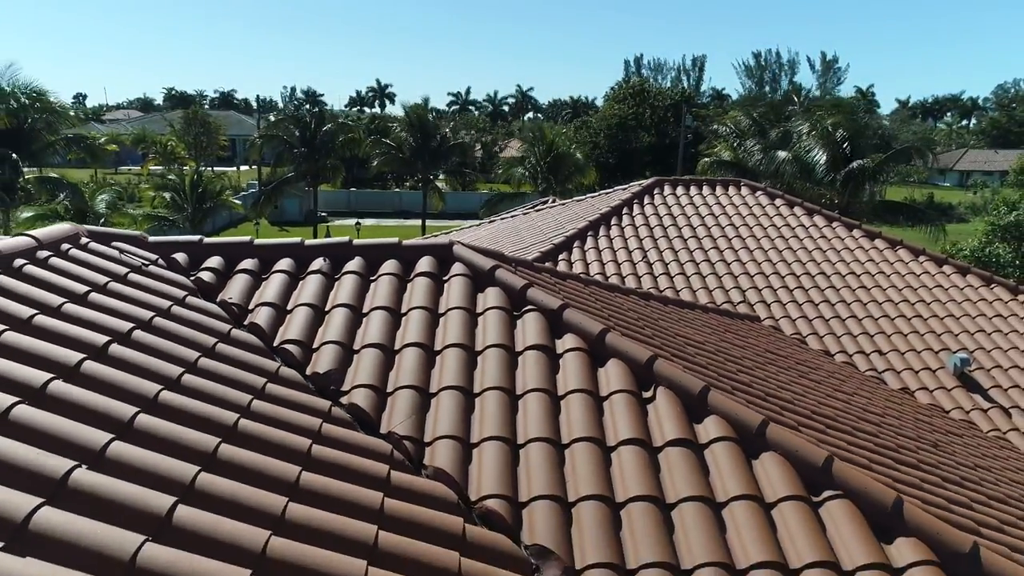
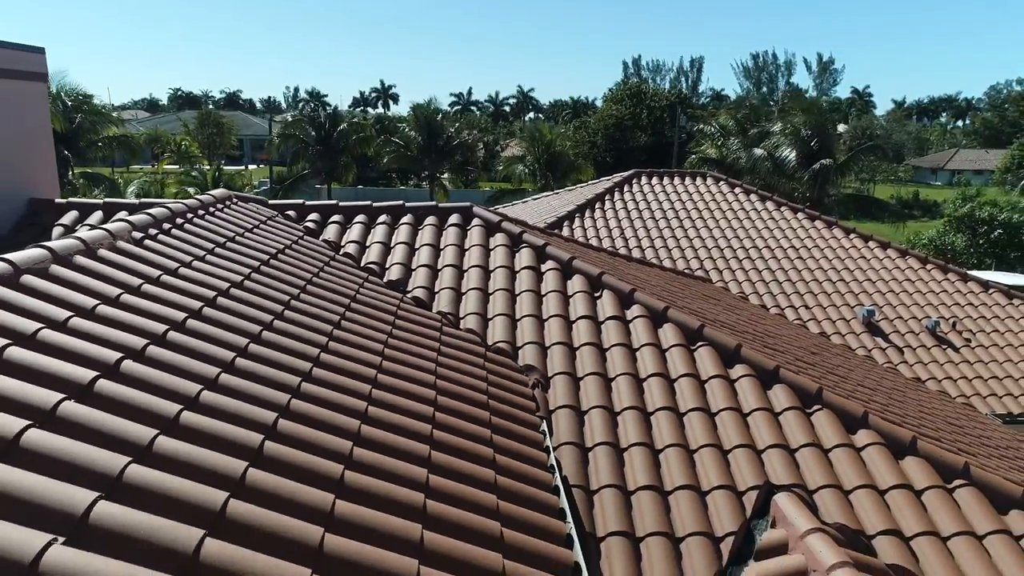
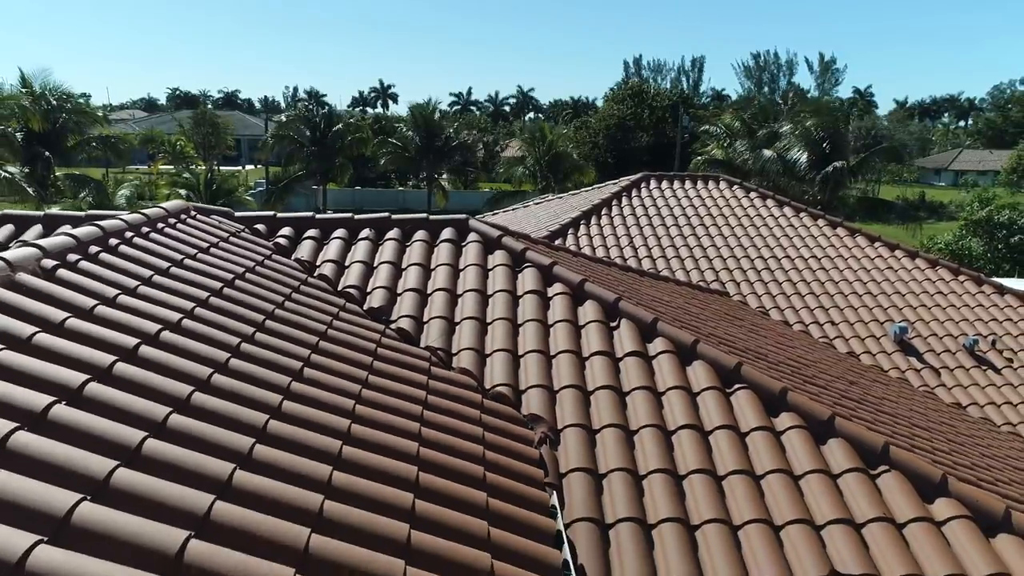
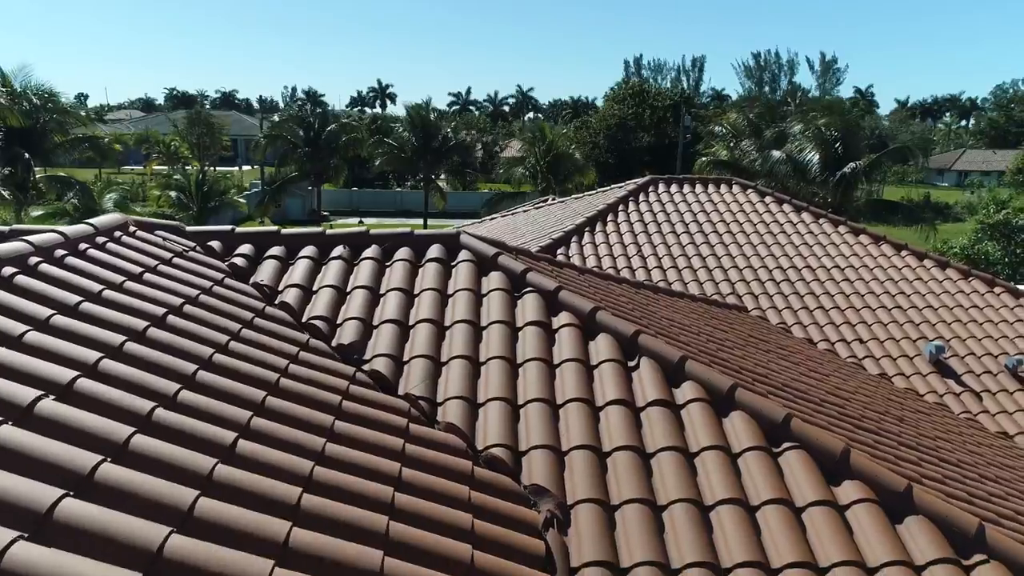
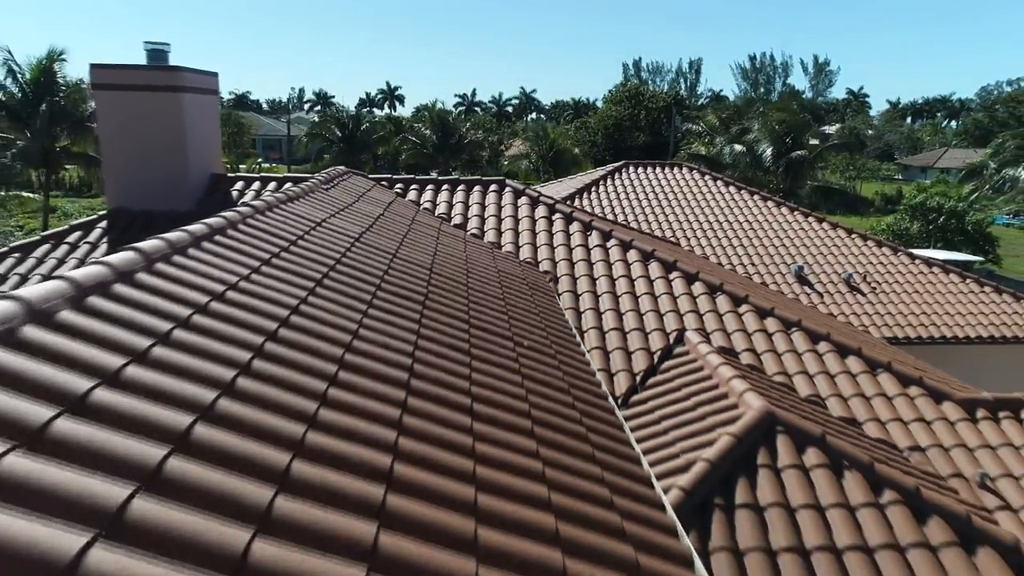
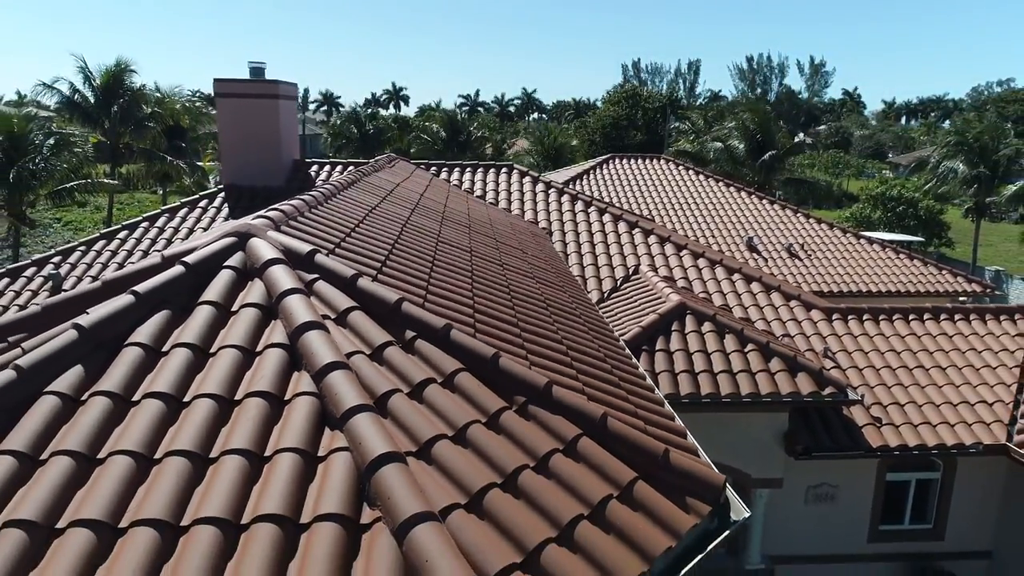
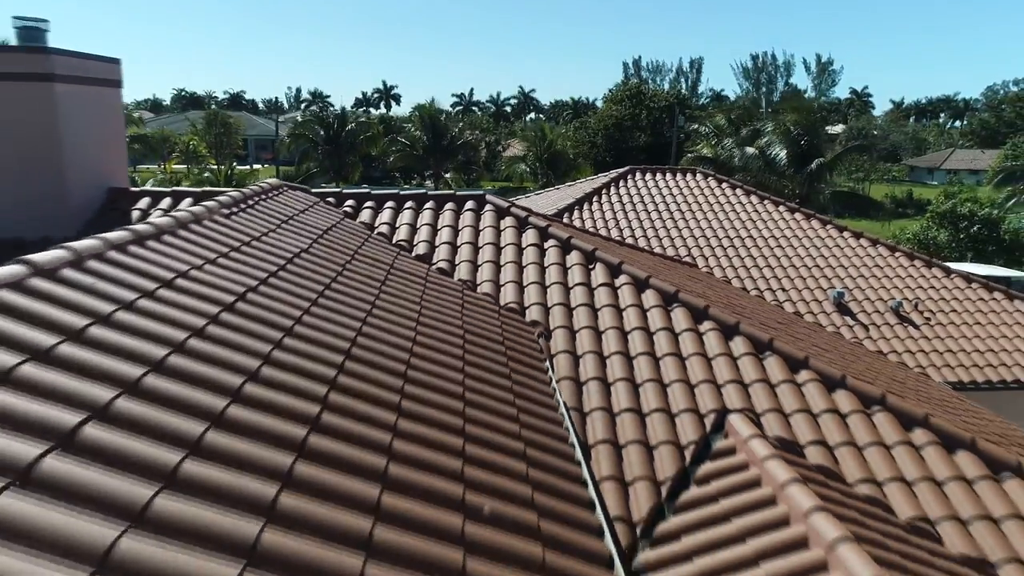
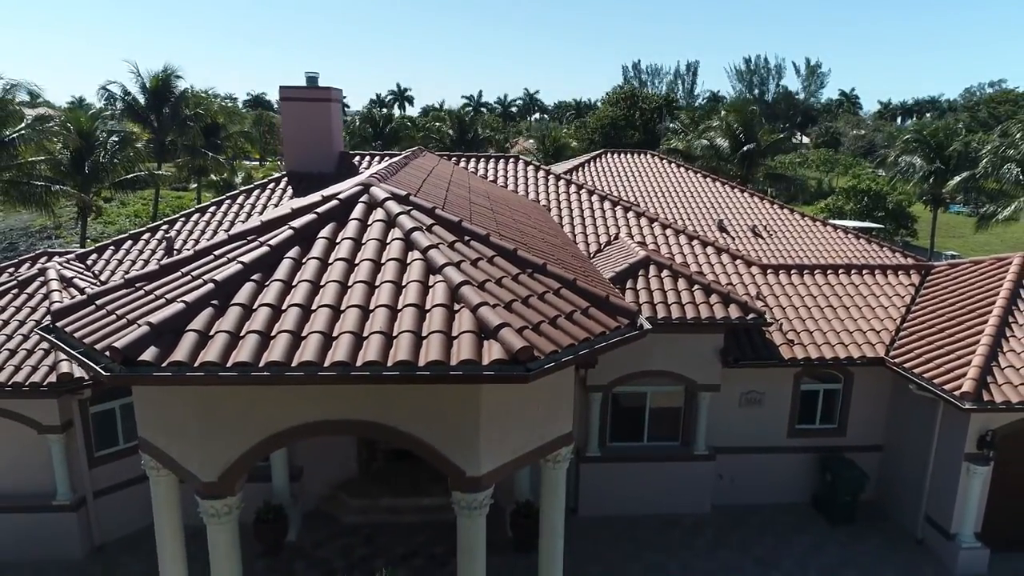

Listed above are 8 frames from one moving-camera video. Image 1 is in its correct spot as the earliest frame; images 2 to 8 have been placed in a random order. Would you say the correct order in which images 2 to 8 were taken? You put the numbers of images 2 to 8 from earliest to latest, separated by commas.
4, 3, 2, 7, 5, 6, 8
